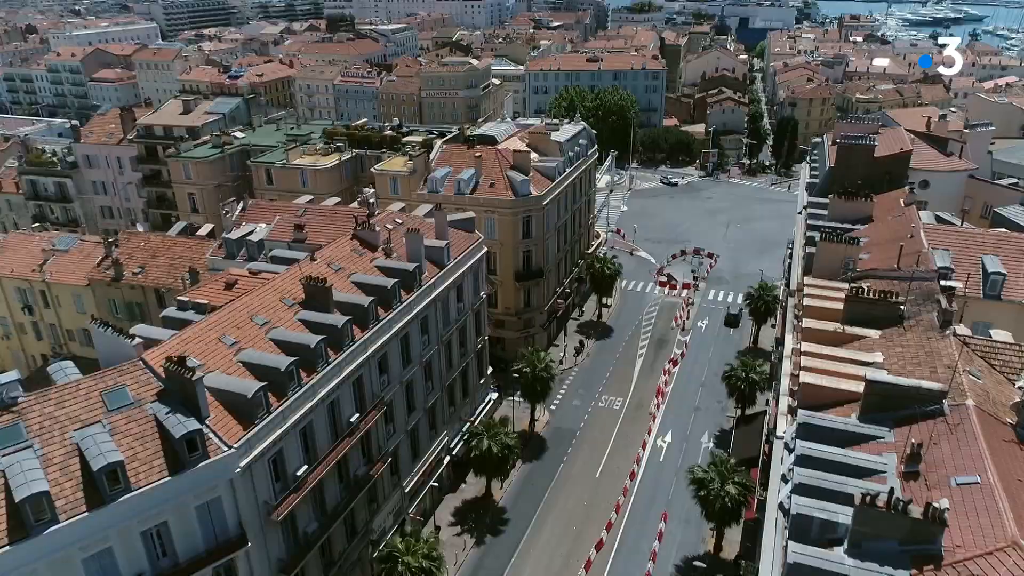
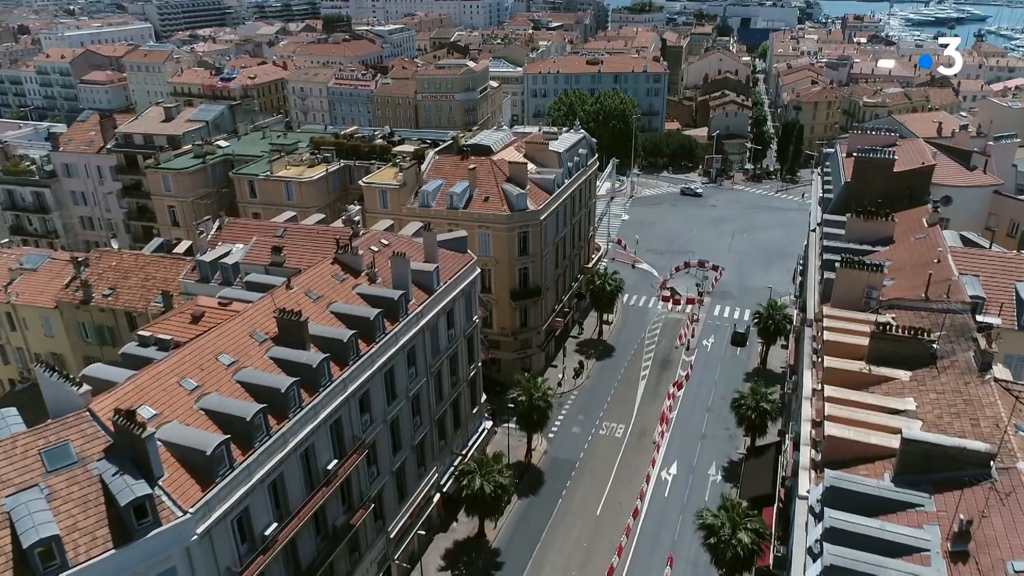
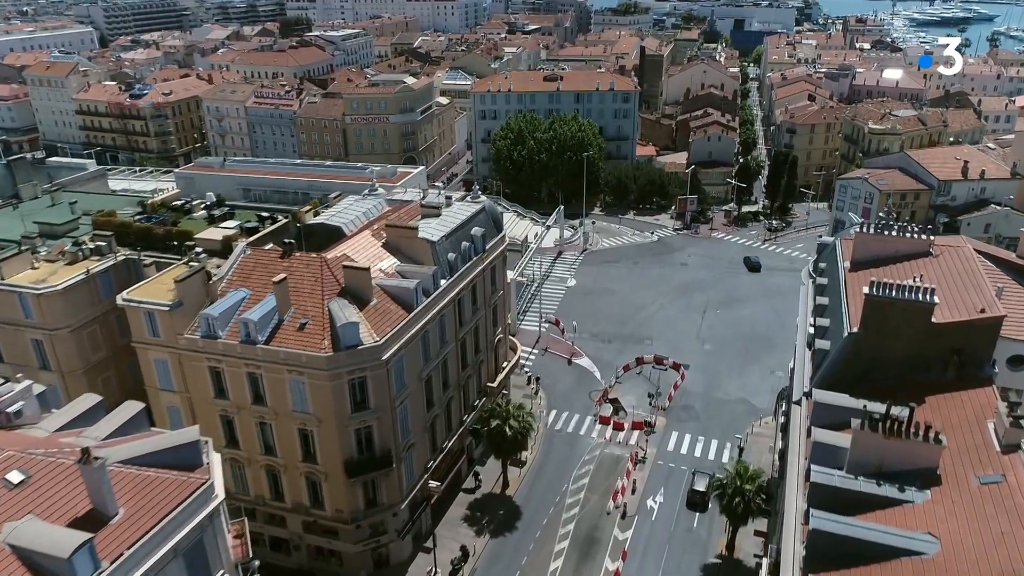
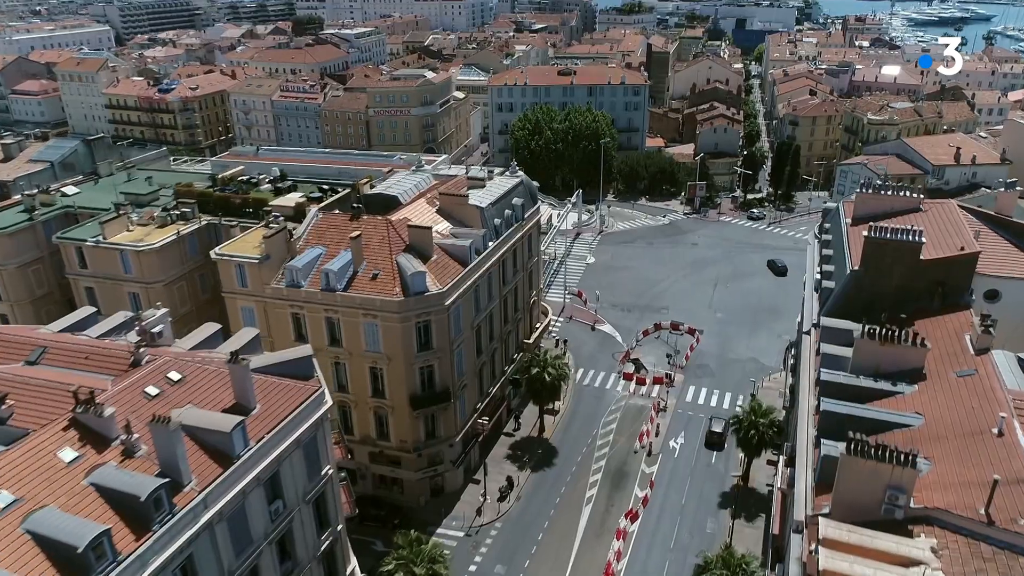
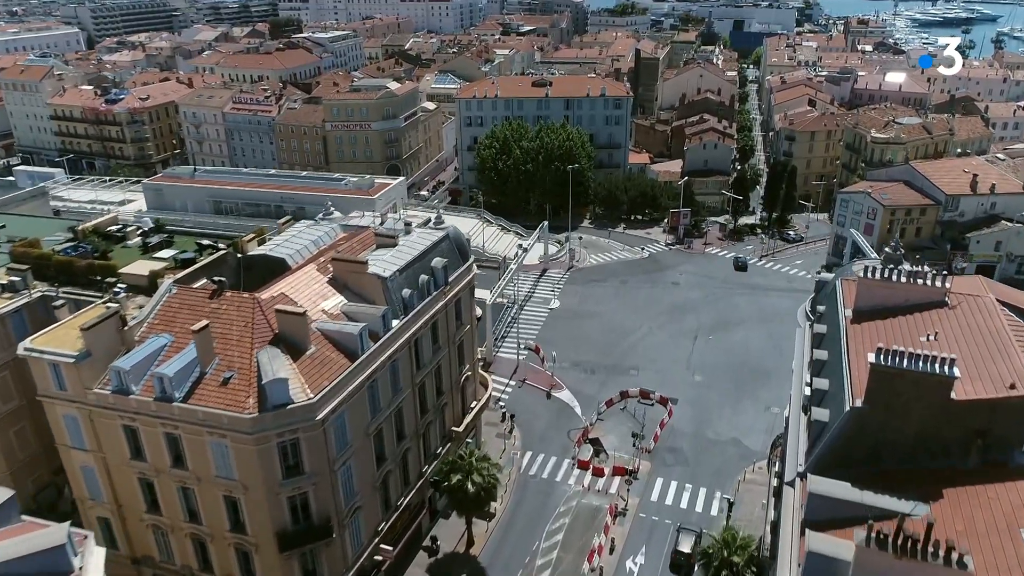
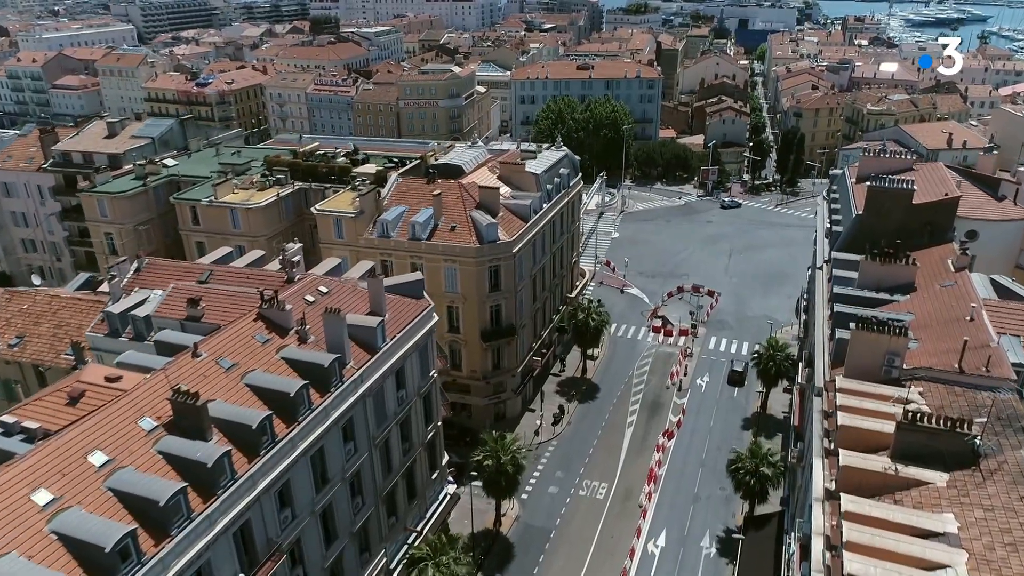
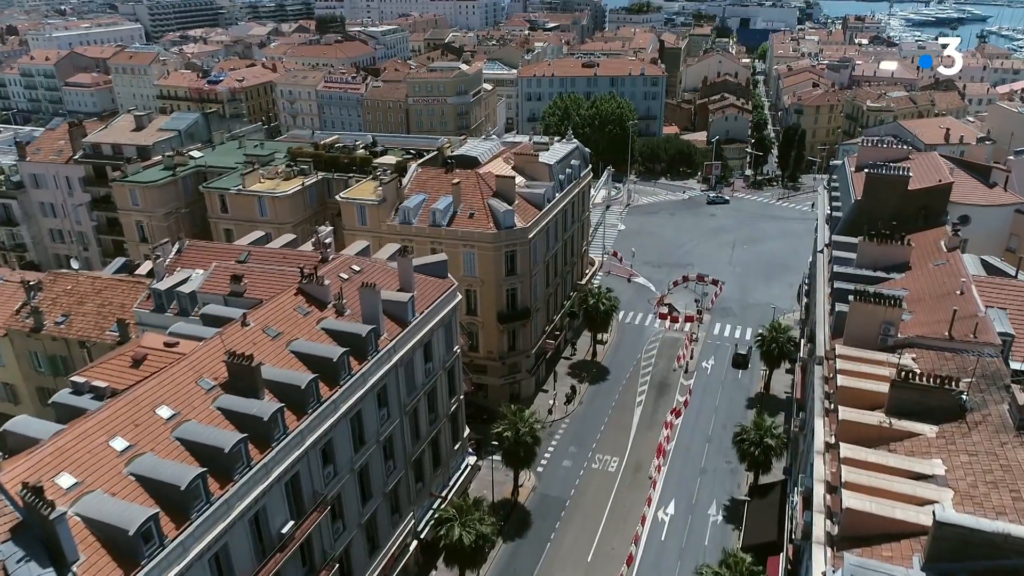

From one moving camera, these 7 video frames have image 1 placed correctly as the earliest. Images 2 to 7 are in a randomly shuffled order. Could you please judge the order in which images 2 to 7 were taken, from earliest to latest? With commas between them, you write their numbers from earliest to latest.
2, 7, 6, 4, 3, 5
